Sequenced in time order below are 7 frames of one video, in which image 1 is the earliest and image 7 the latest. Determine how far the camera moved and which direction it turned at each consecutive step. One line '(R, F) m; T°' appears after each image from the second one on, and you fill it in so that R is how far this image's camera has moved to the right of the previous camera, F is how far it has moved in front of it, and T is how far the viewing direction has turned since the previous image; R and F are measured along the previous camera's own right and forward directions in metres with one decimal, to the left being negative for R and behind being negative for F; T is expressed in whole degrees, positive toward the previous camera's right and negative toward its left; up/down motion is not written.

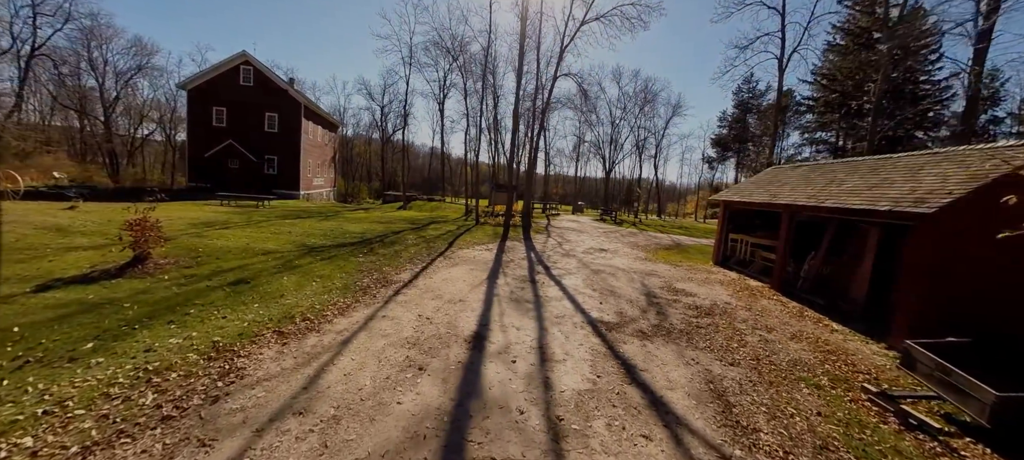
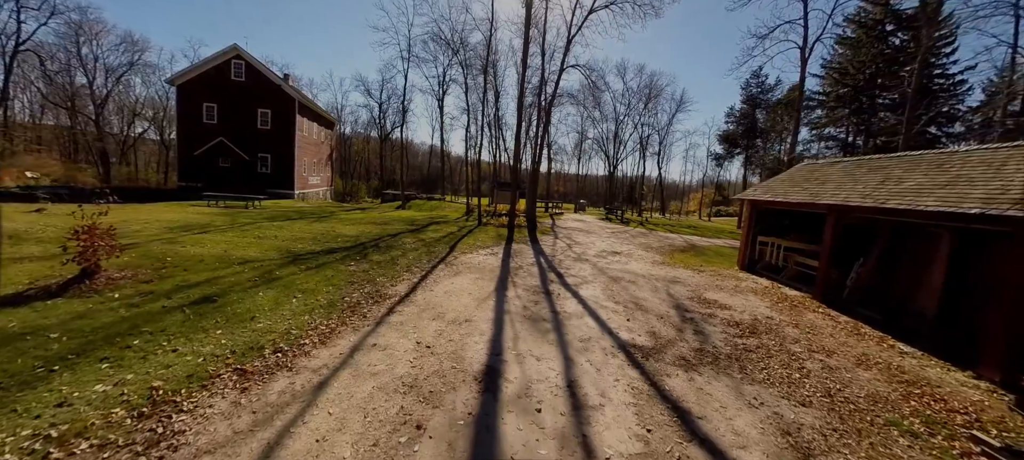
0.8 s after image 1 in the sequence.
(-0.3, +1.1) m; 0°
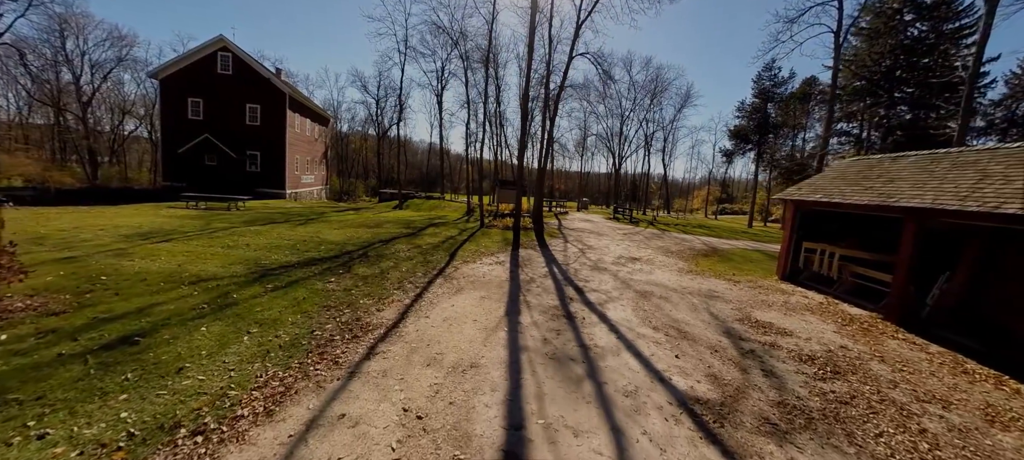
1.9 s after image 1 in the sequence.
(-0.3, +1.5) m; 0°
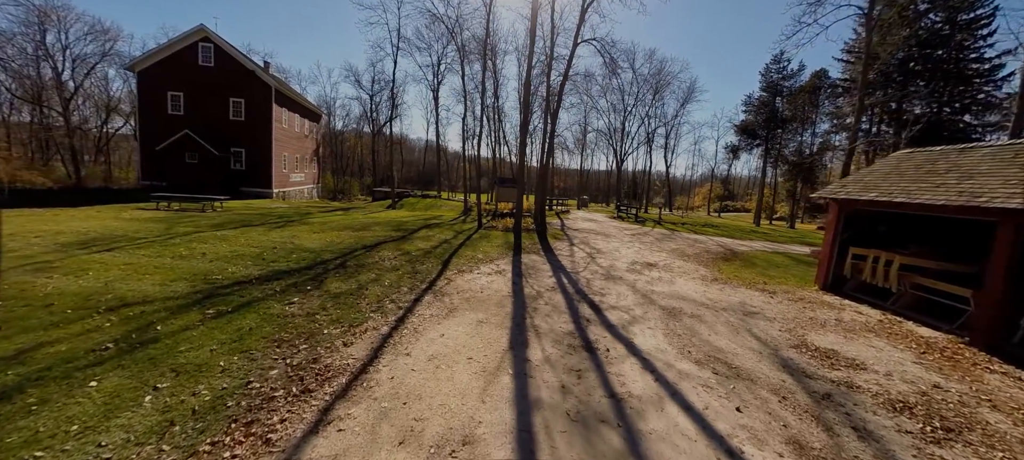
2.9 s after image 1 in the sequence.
(-0.1, +1.4) m; 0°
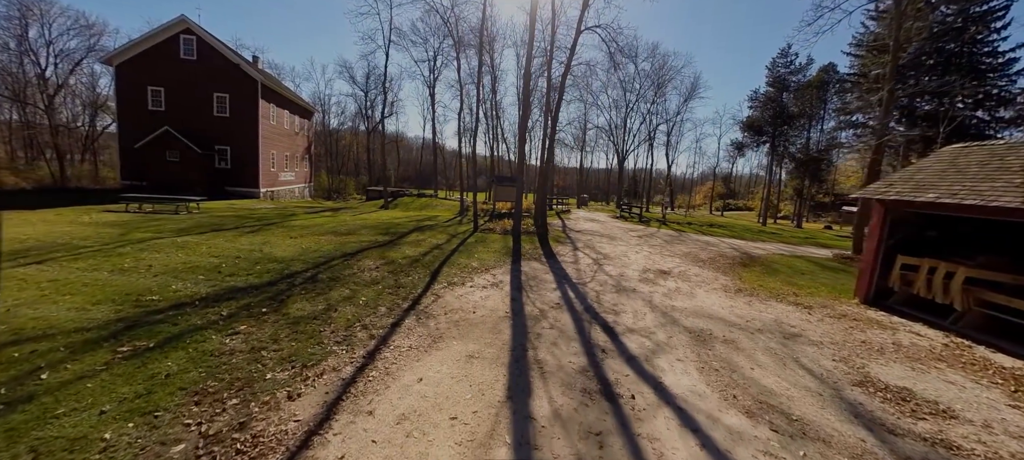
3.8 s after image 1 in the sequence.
(0.0, +1.2) m; 0°
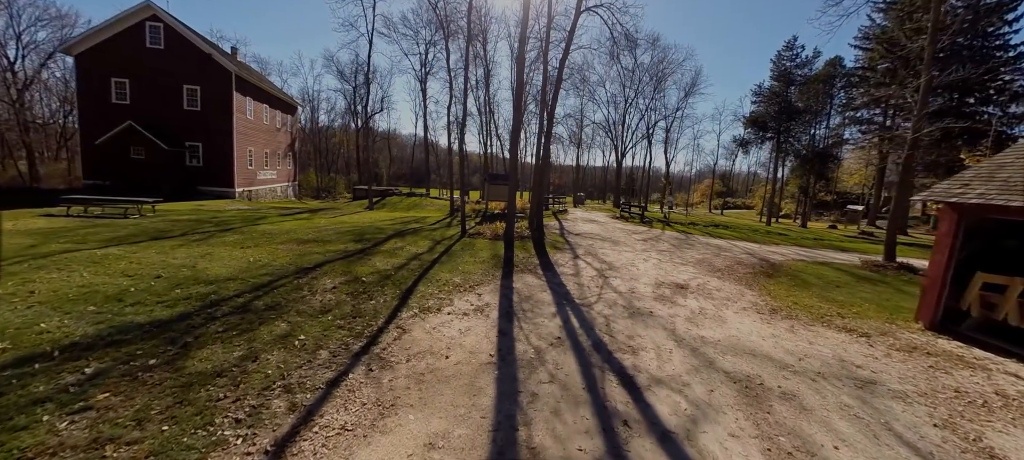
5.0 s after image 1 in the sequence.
(+0.1, +1.6) m; +1°
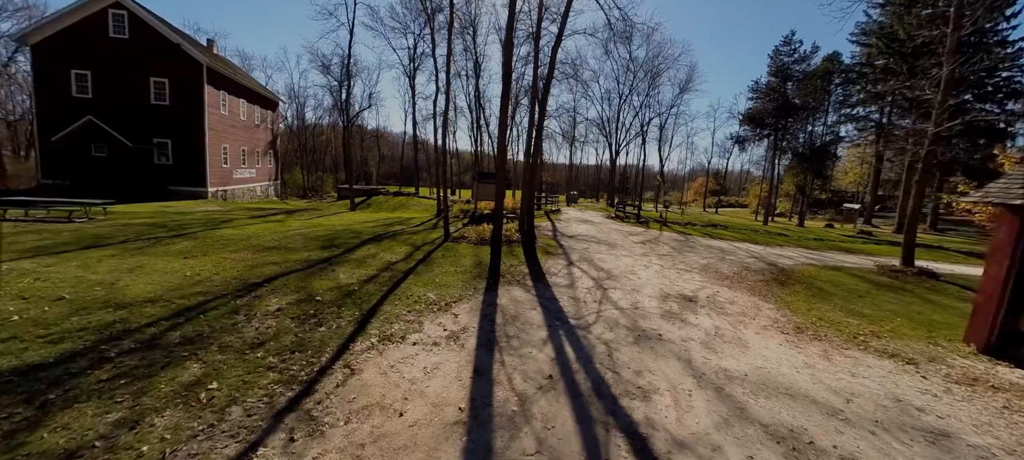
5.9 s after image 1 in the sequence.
(+0.2, +1.1) m; +1°
